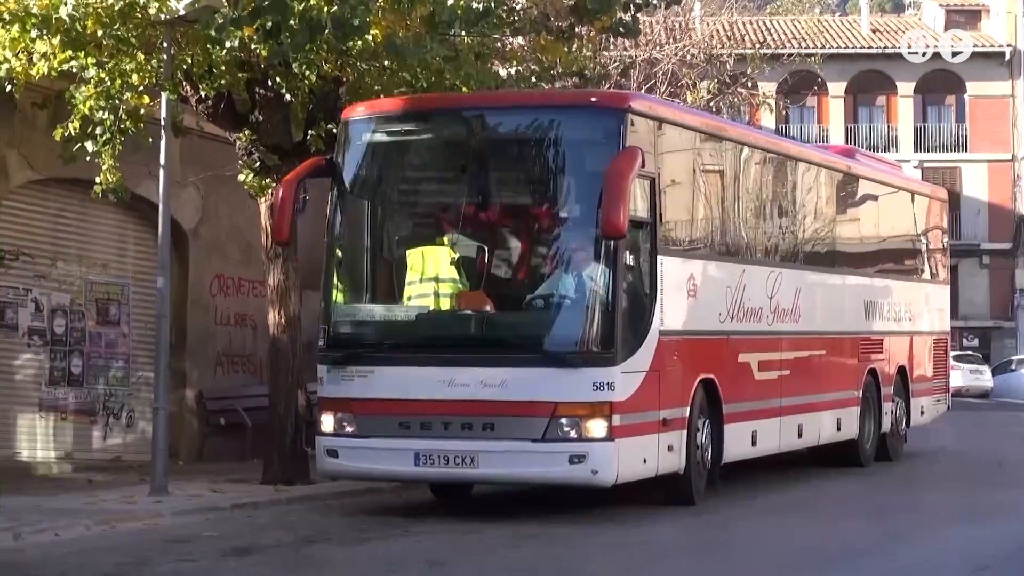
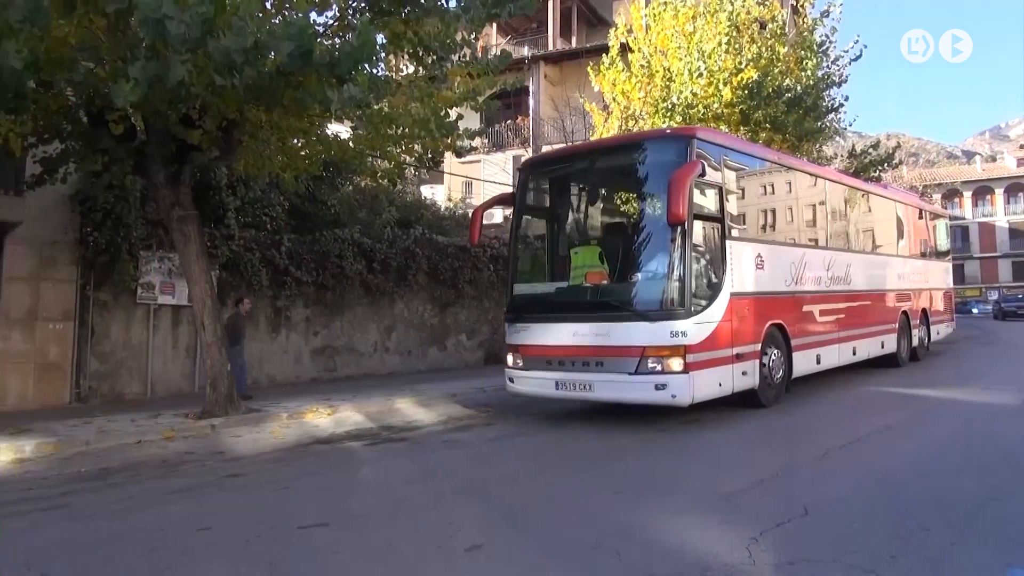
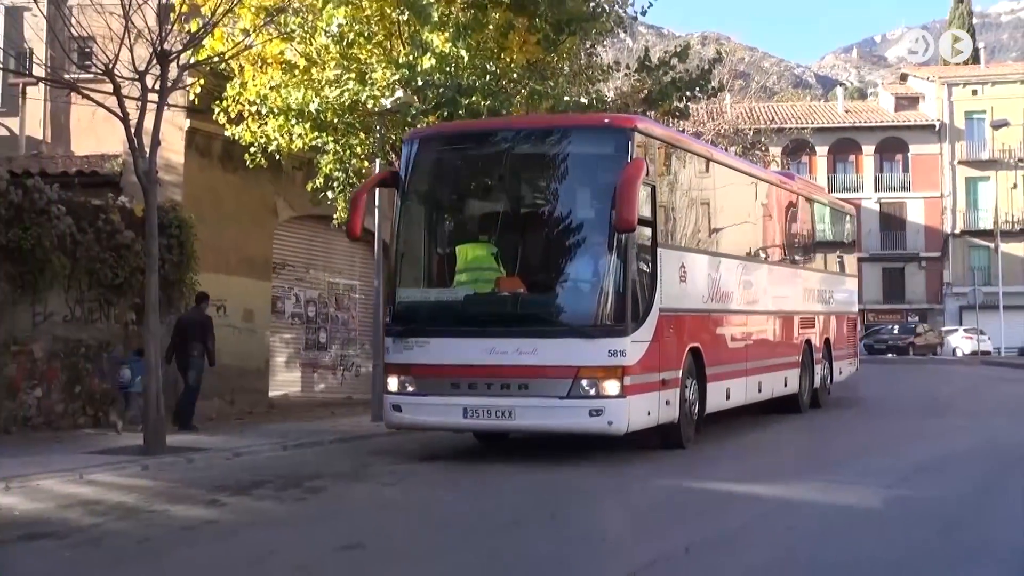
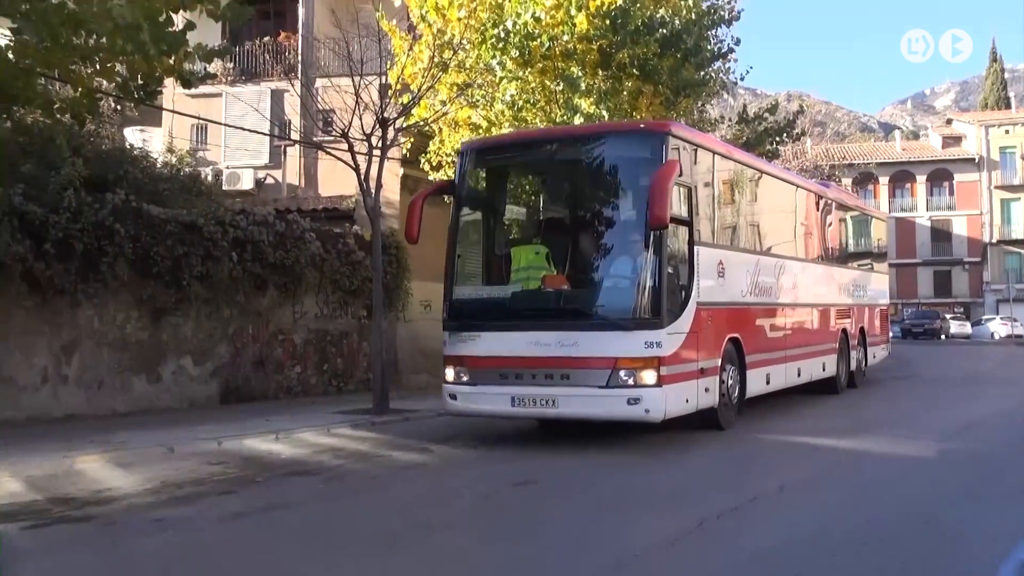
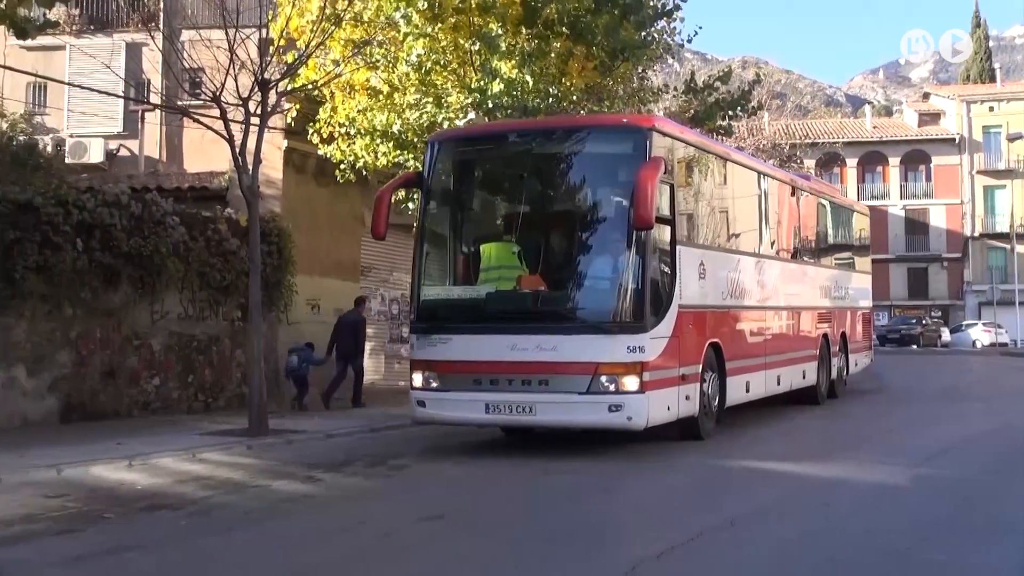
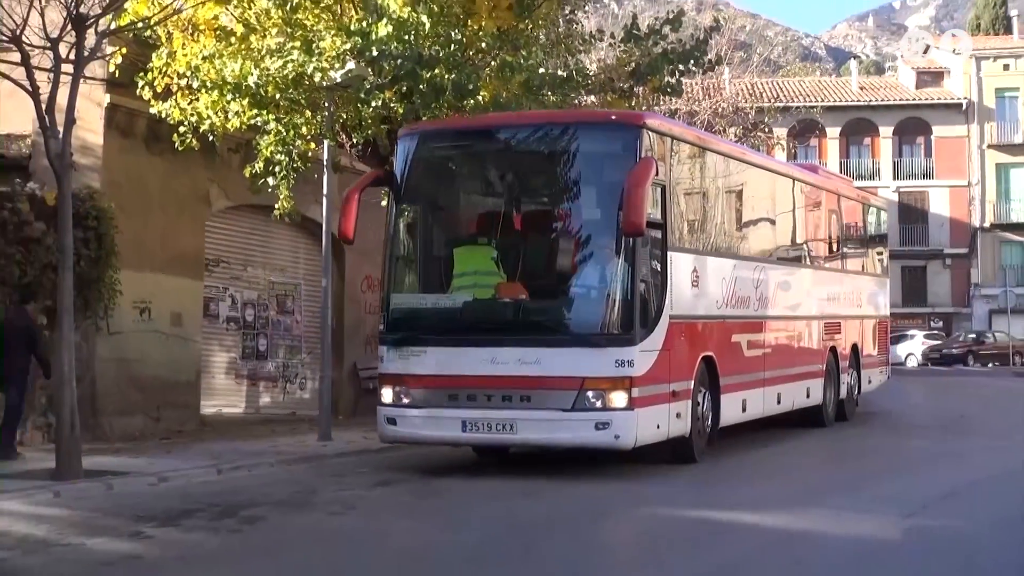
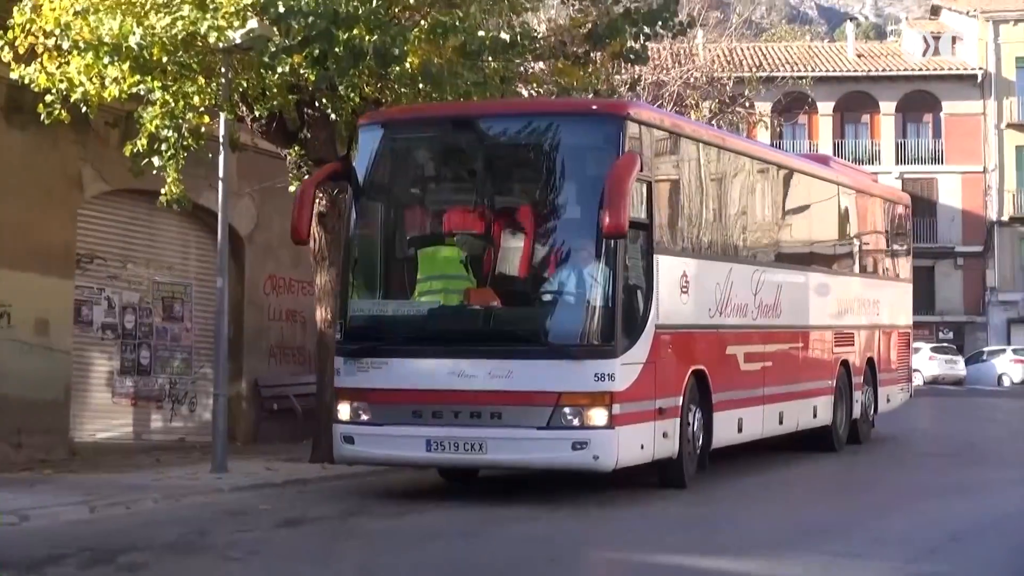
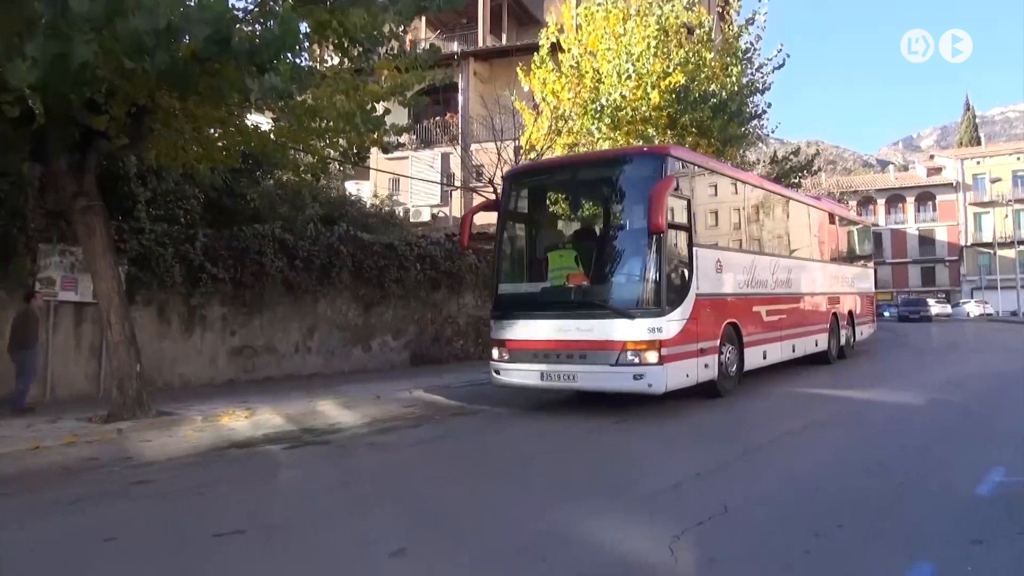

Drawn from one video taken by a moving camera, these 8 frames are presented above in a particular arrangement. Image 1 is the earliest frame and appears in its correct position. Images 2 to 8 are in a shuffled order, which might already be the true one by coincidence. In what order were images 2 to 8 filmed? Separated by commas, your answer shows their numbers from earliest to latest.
7, 6, 3, 5, 4, 8, 2
